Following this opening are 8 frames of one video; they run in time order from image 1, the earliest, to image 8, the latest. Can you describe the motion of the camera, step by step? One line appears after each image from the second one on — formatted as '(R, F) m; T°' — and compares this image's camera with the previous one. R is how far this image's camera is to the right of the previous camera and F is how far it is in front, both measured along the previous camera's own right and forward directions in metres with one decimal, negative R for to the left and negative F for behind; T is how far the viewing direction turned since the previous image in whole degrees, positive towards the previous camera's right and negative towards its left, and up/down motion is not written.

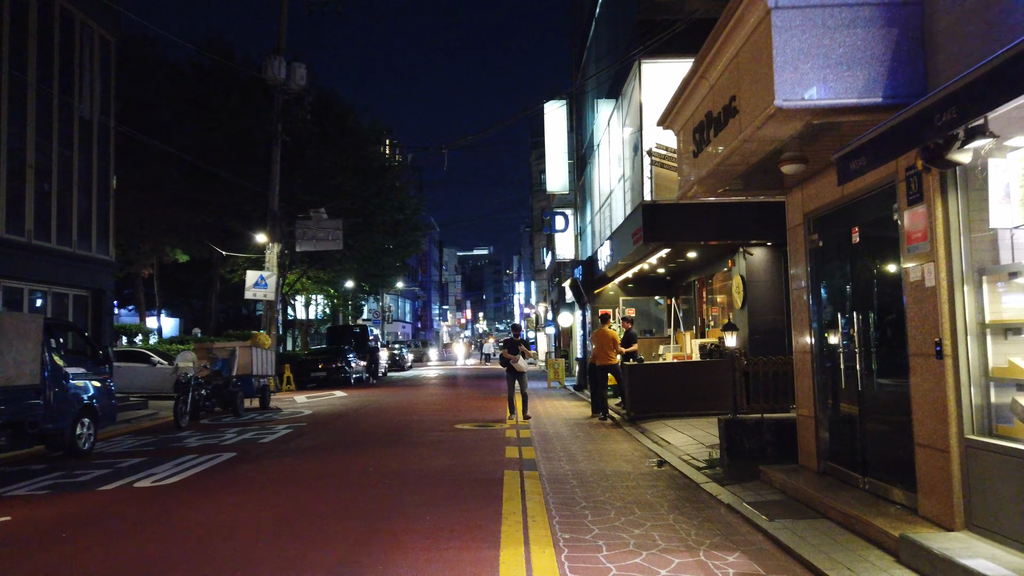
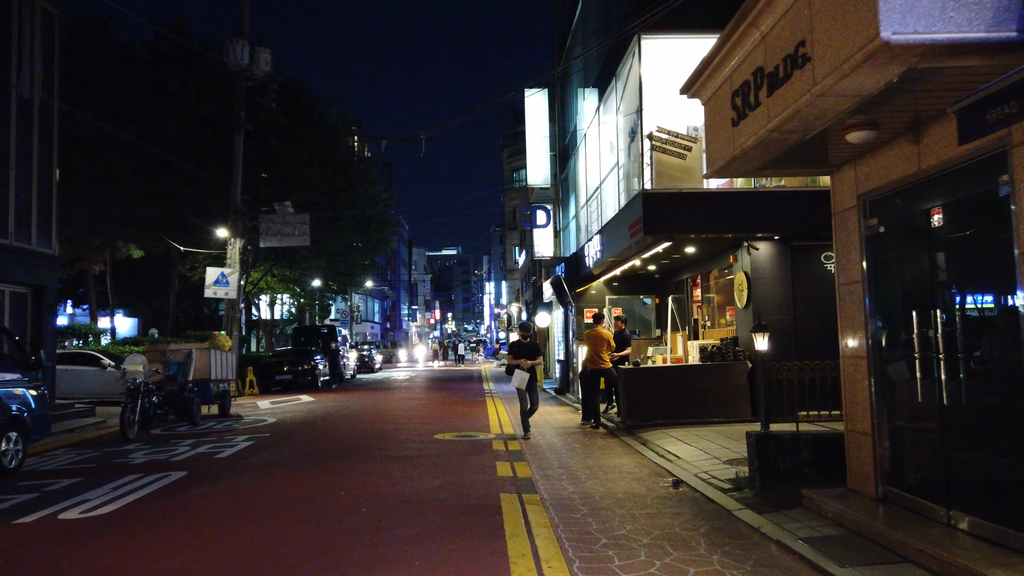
(-0.3, +1.3) m; +2°
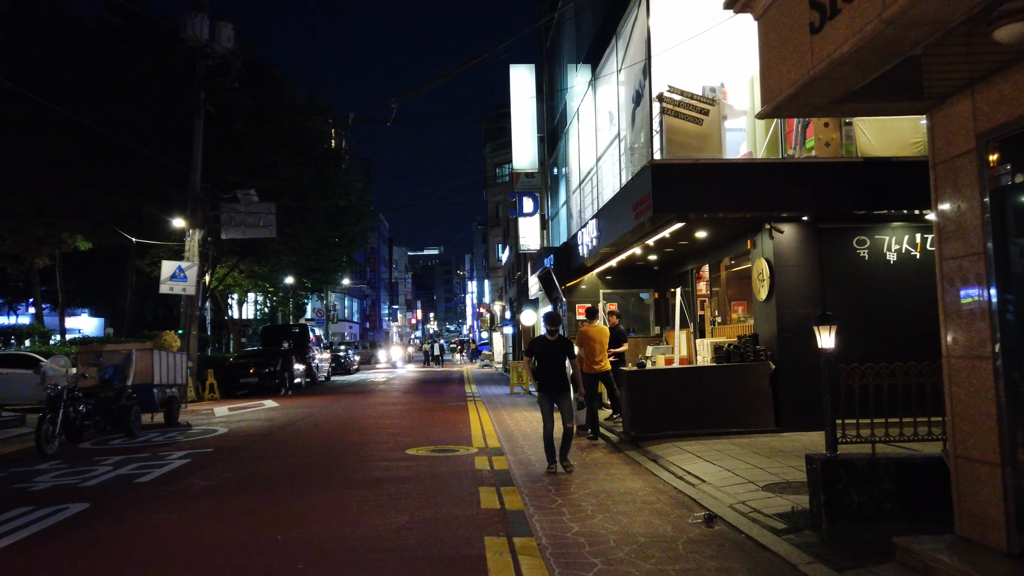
(0.0, +1.9) m; +1°
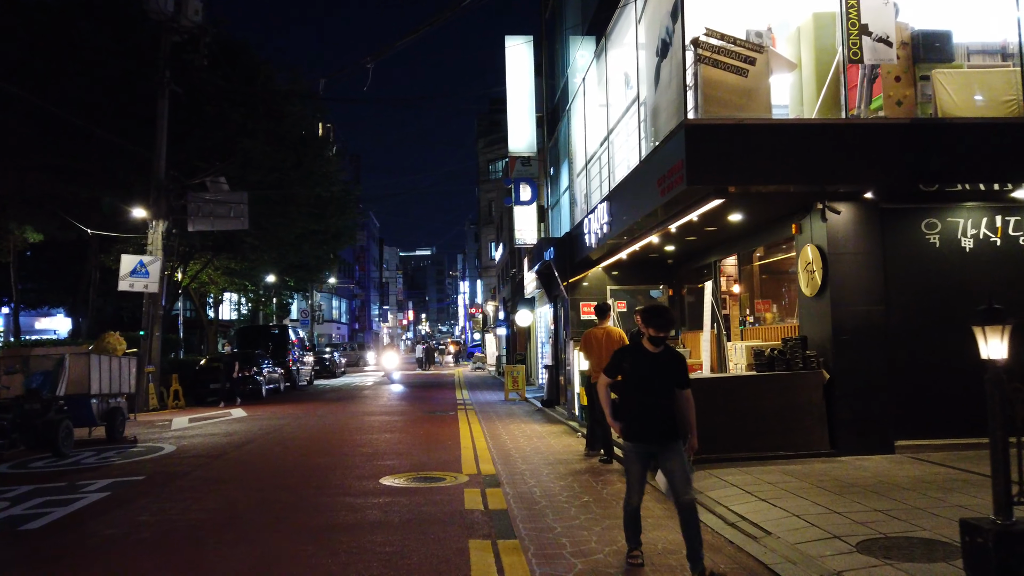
(-0.1, +2.0) m; +1°
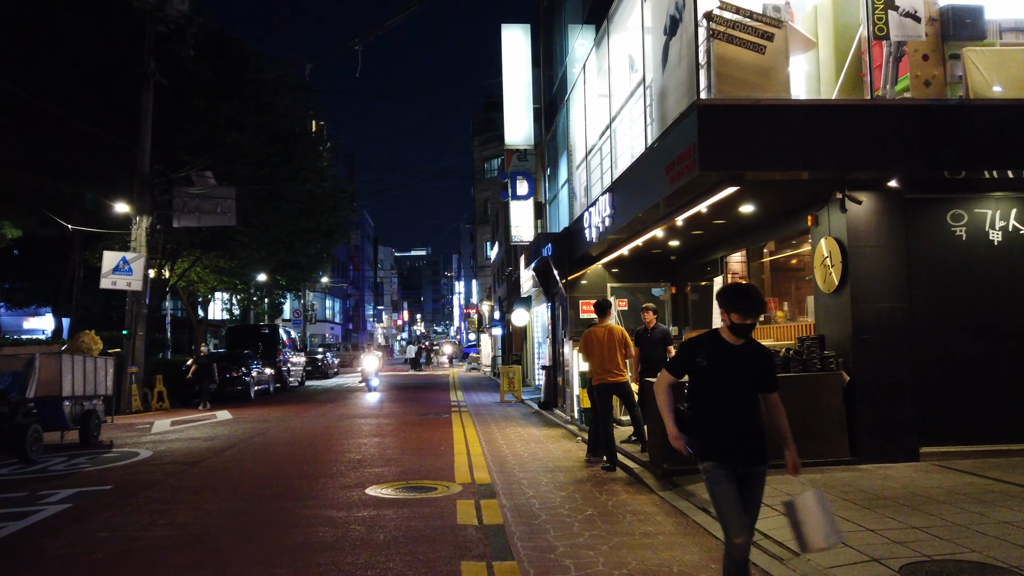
(0.0, +0.7) m; 0°
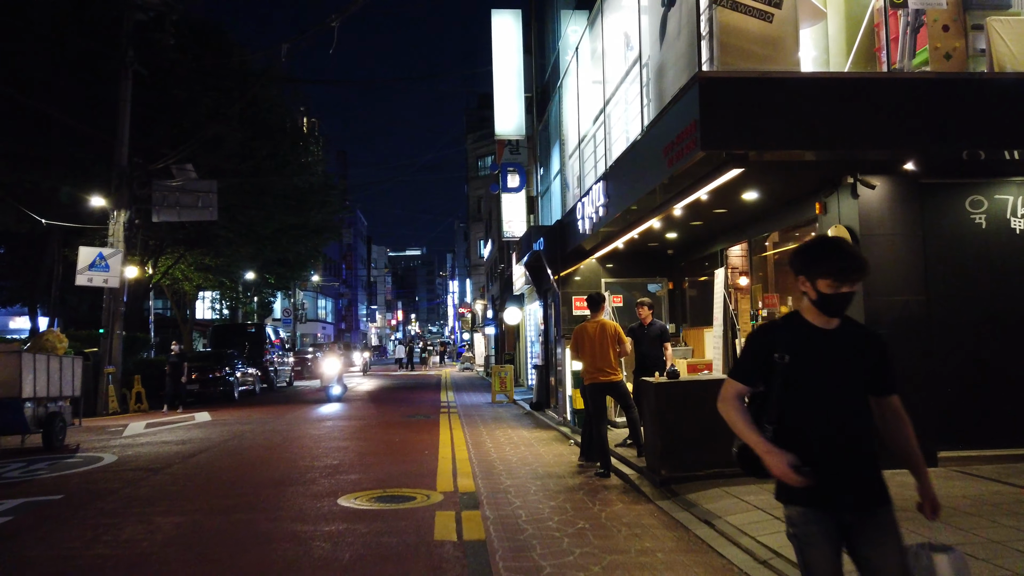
(+0.1, +0.7) m; 0°
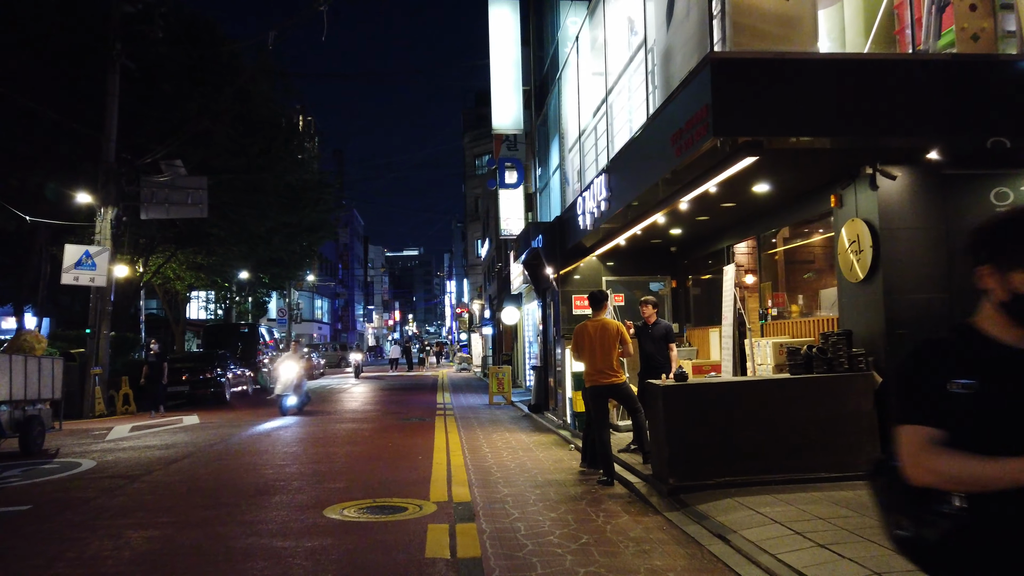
(0.0, +0.5) m; 0°
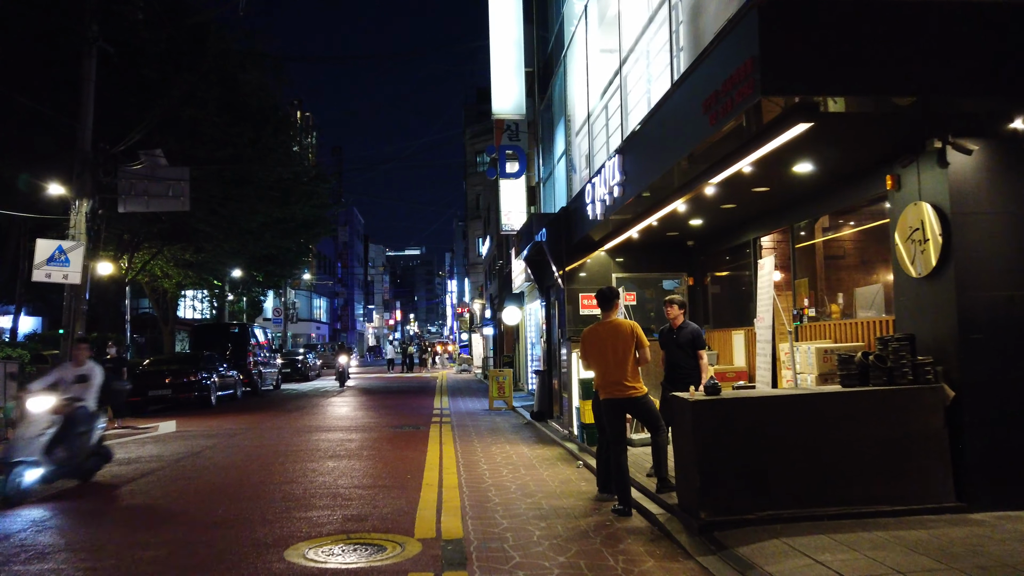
(0.0, +1.2) m; 0°
